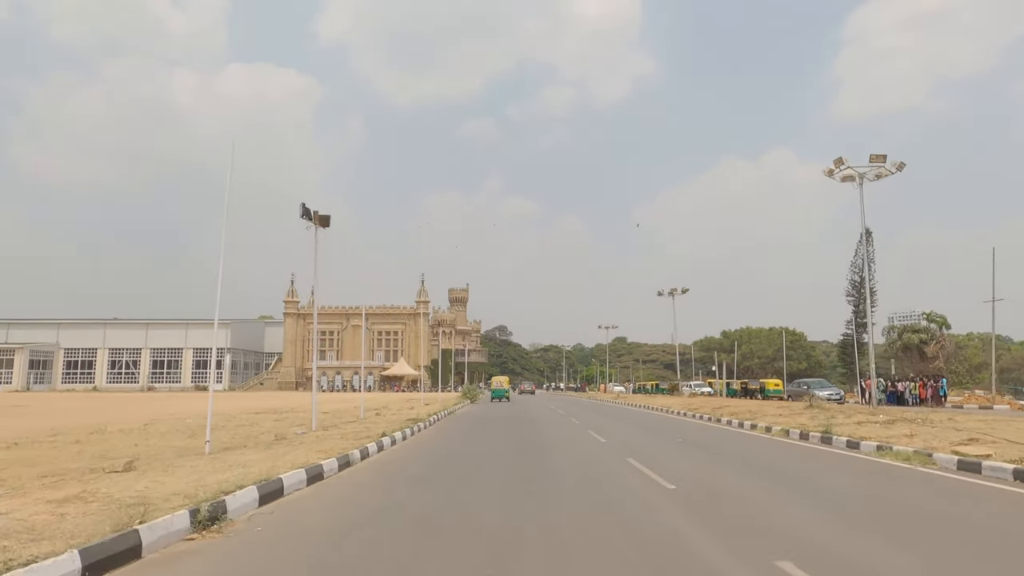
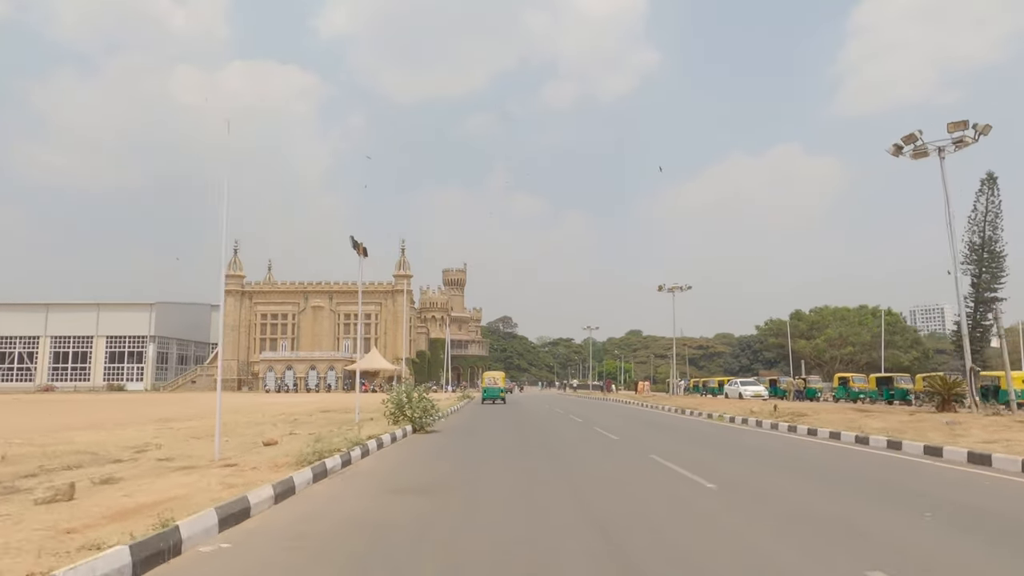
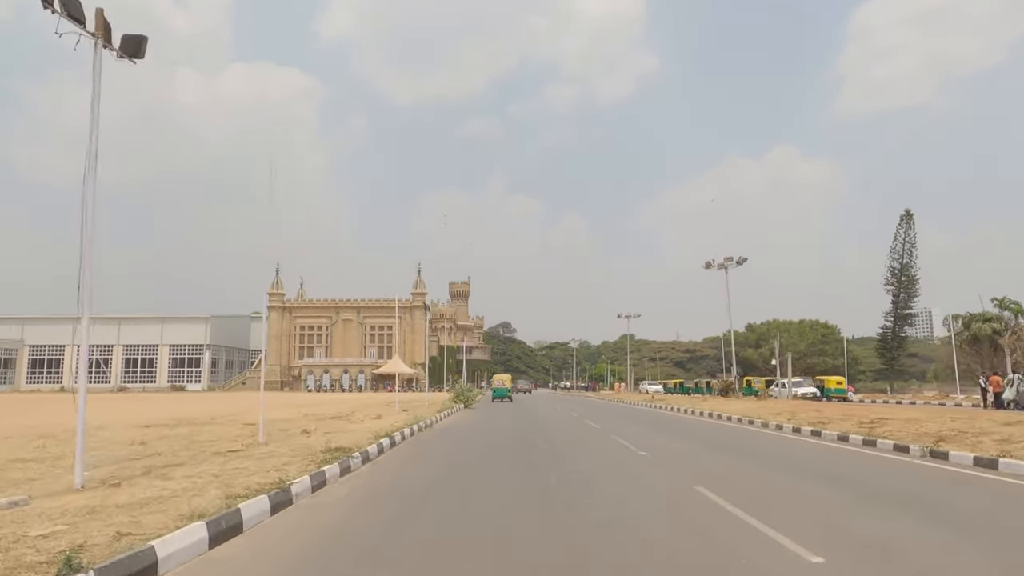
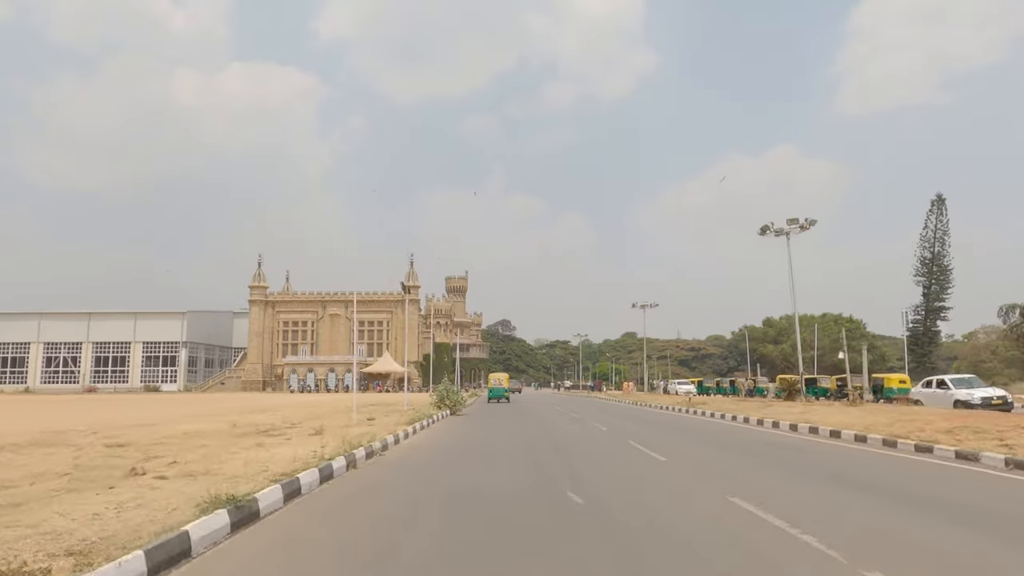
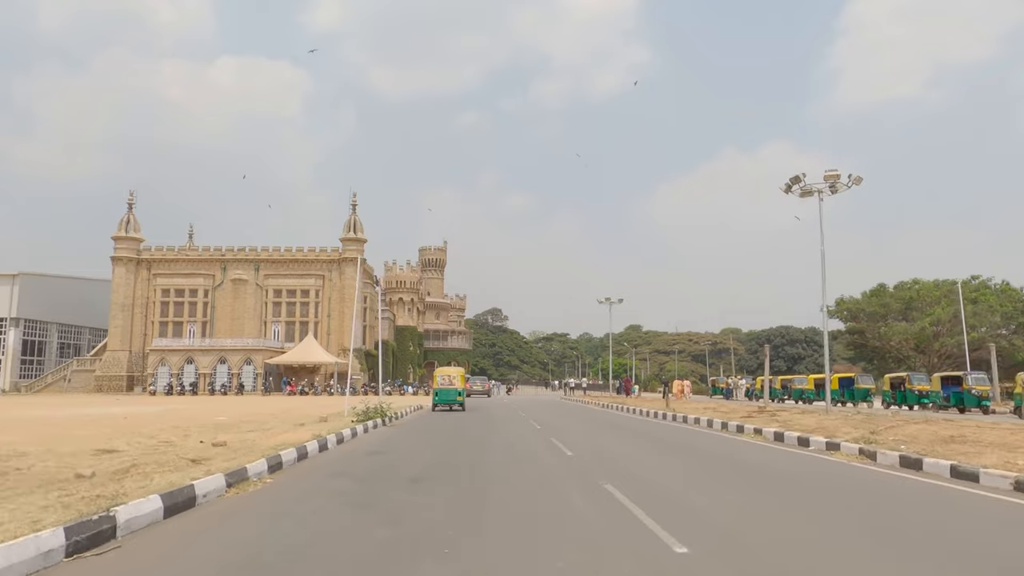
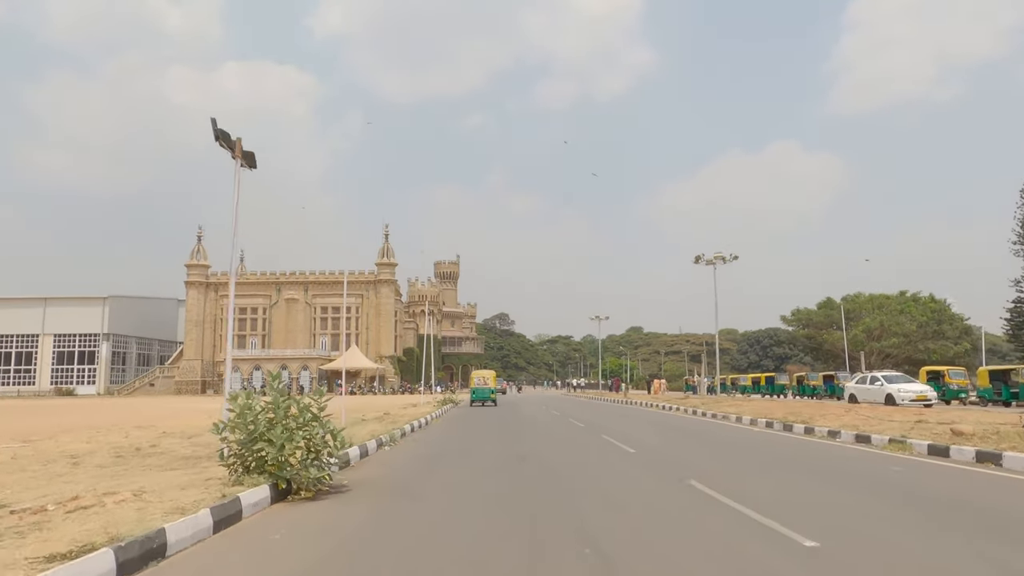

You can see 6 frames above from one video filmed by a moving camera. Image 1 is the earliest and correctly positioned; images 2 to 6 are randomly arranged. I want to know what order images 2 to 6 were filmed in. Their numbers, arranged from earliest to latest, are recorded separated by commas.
3, 4, 2, 6, 5
